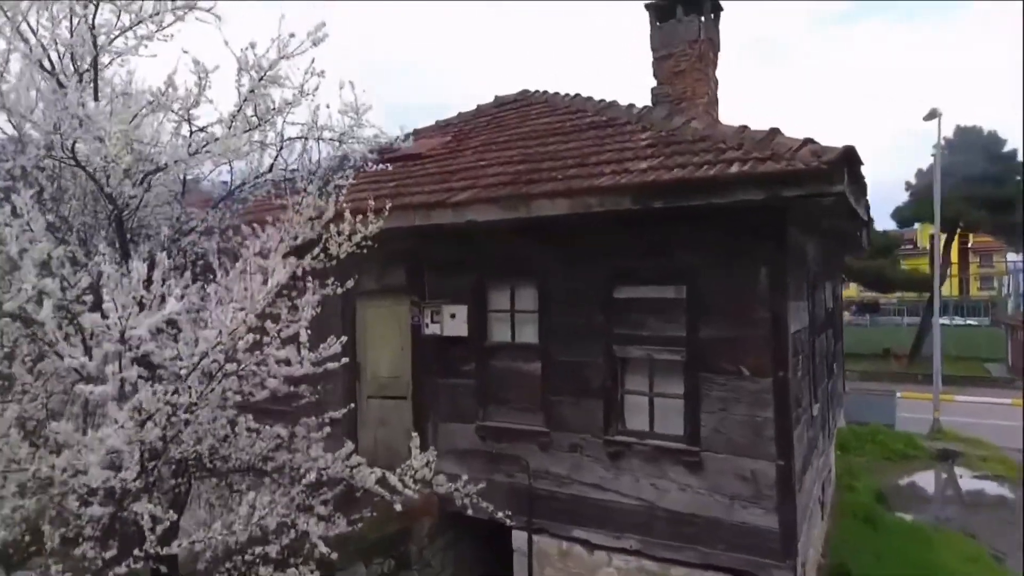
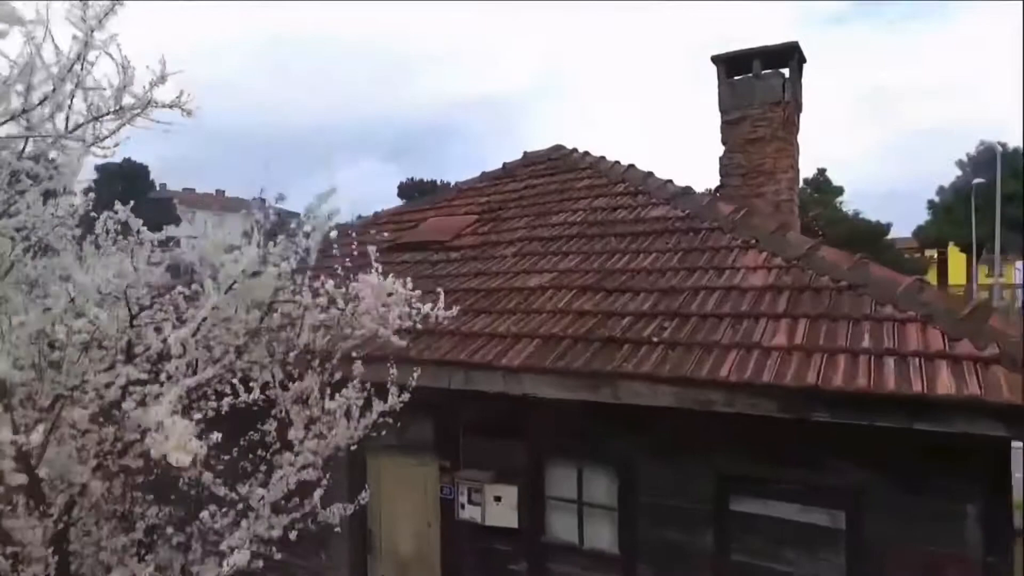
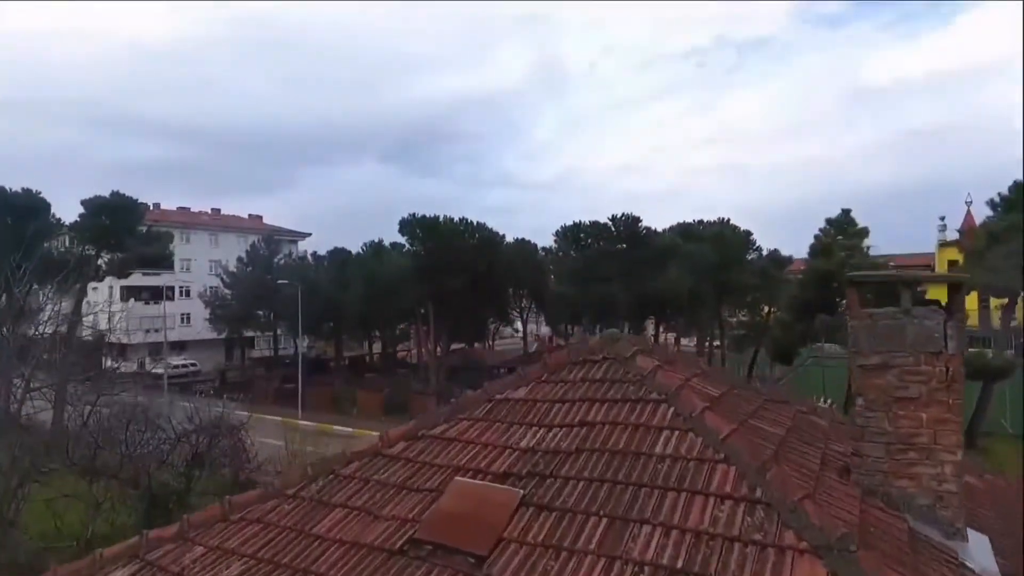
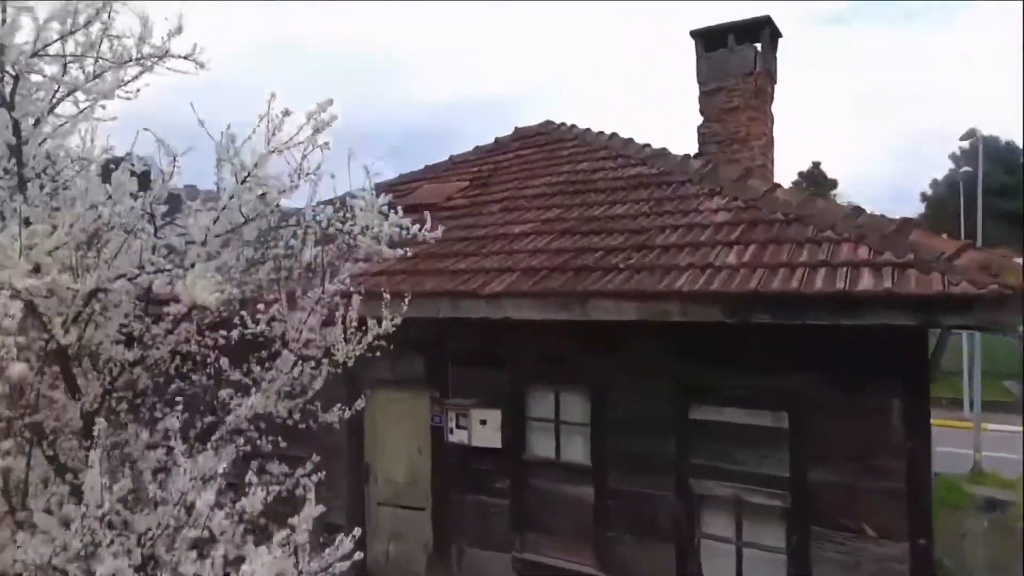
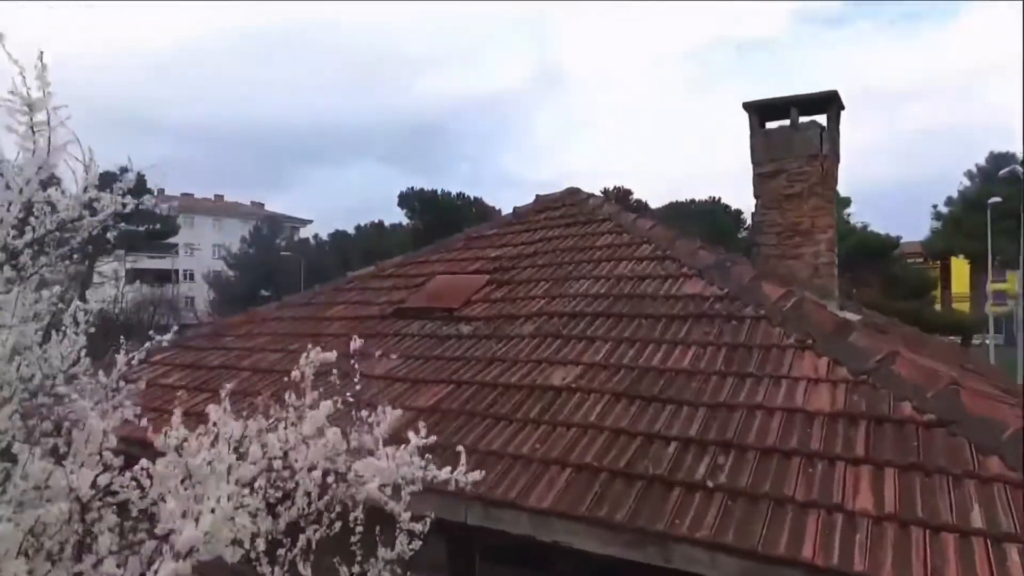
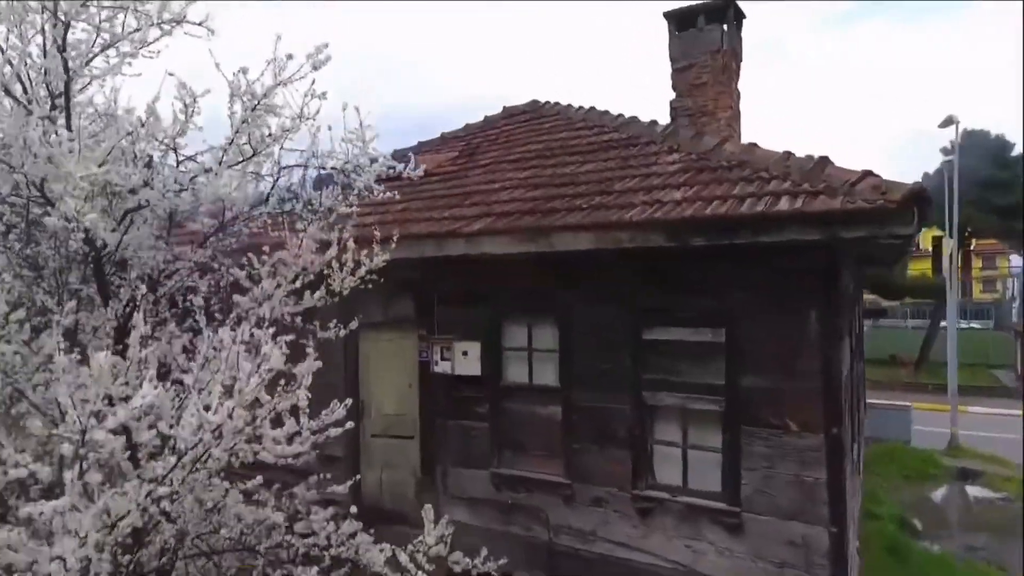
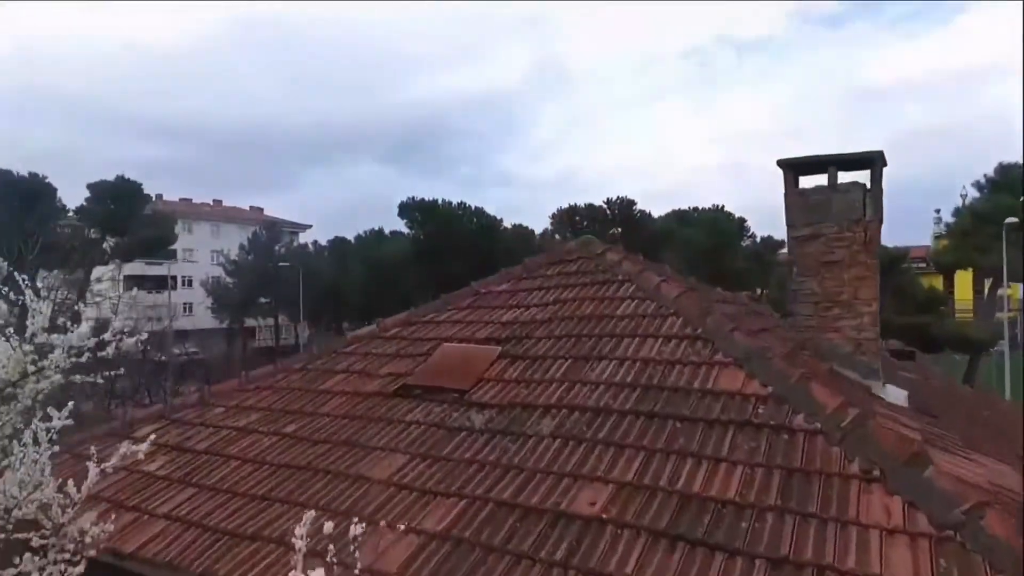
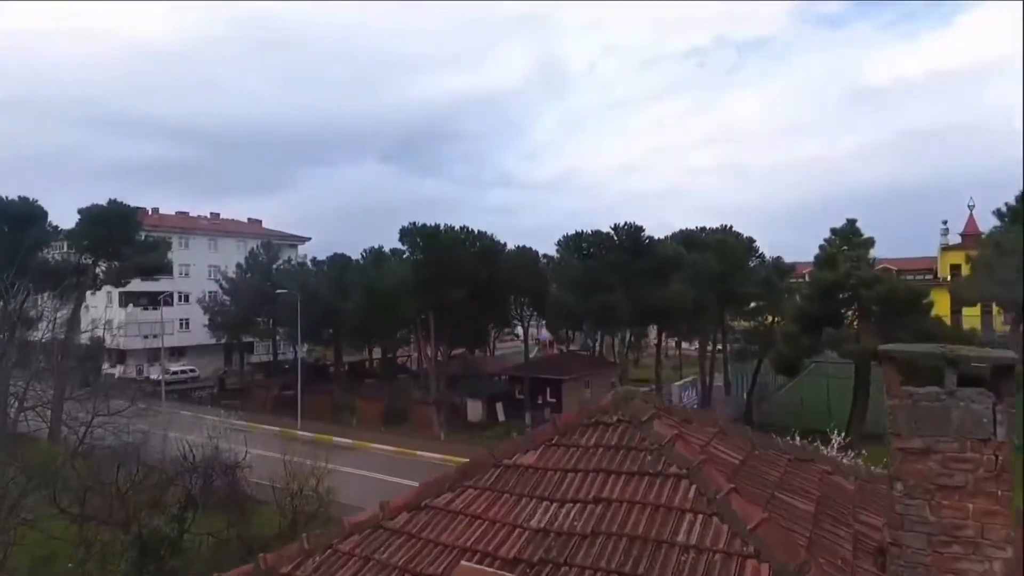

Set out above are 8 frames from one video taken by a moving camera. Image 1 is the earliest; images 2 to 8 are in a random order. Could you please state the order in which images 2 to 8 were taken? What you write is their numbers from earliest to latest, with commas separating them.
6, 4, 2, 5, 7, 3, 8
